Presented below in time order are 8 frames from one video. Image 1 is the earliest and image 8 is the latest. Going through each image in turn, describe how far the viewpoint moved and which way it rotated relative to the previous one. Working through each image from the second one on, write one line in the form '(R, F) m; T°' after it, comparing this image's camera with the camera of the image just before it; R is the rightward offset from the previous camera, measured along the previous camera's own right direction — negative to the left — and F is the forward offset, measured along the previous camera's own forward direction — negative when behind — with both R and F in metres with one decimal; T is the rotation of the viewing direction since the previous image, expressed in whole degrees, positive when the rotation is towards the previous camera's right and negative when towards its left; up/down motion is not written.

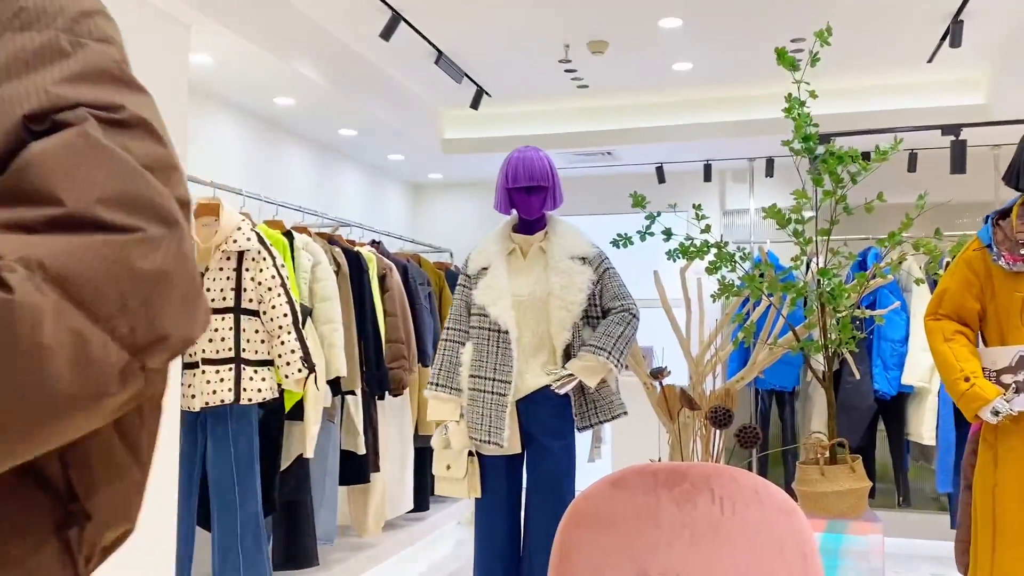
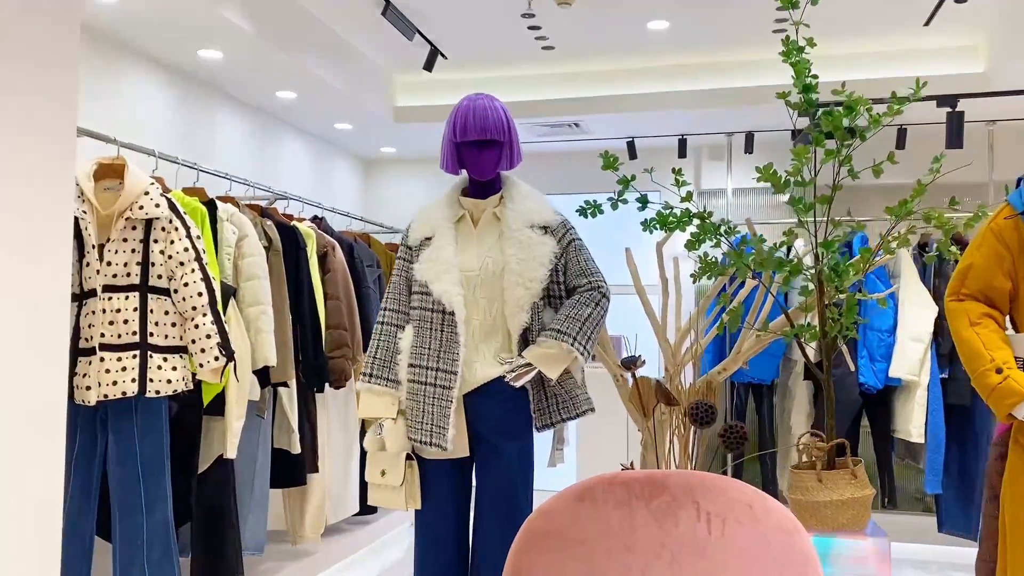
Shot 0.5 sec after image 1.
(0.0, +0.3) m; +2°
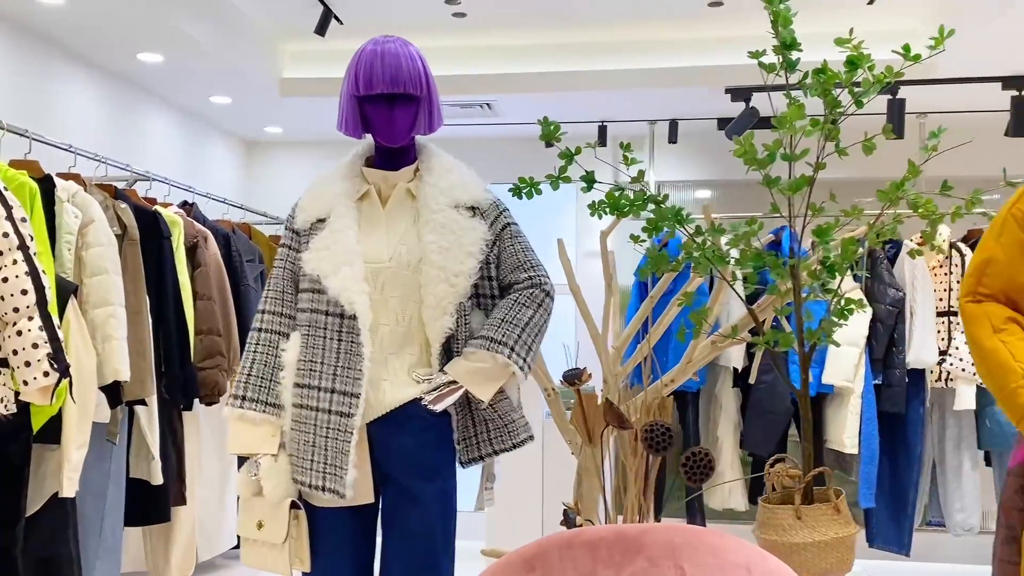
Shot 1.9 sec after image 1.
(0.0, +0.3) m; +7°
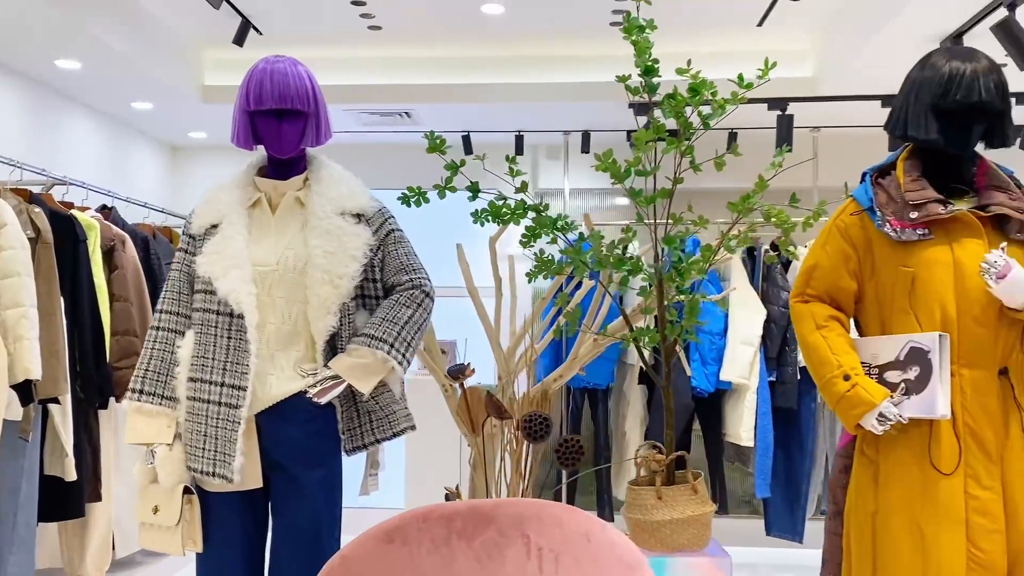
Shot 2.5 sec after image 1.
(+0.1, -0.1) m; +3°
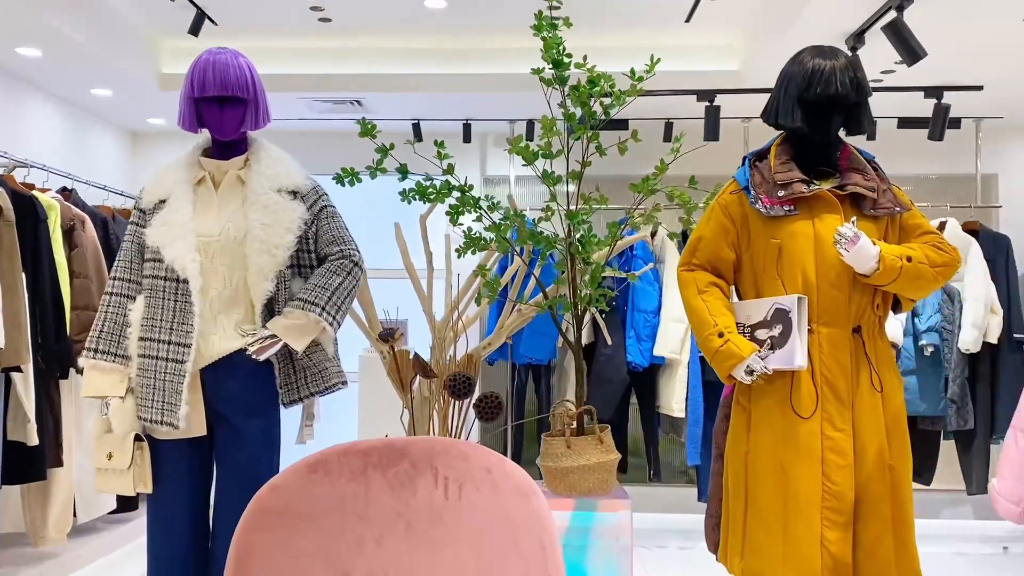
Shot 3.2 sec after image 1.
(+0.1, -0.2) m; +2°
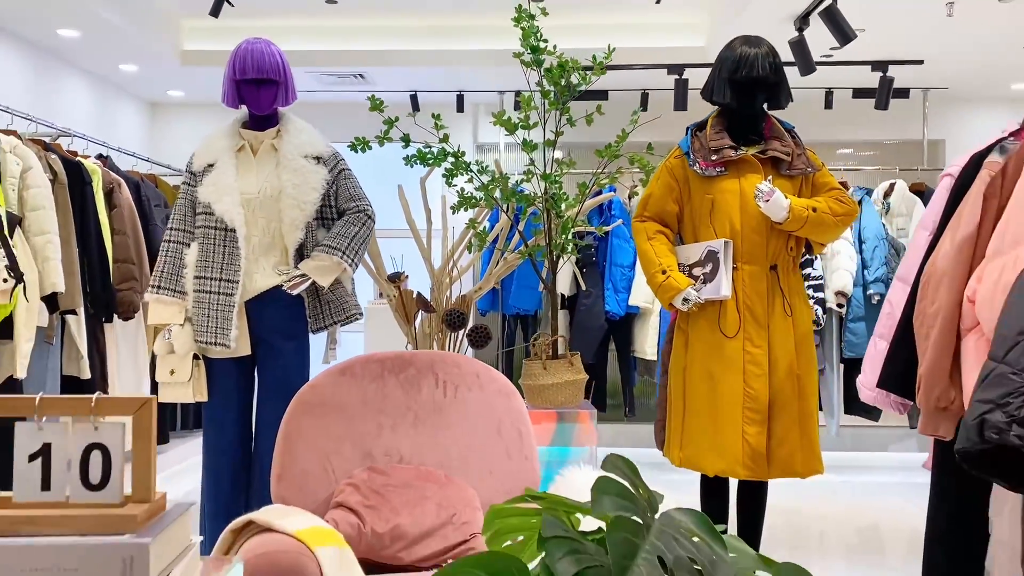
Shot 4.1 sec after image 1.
(0.0, -0.4) m; 0°
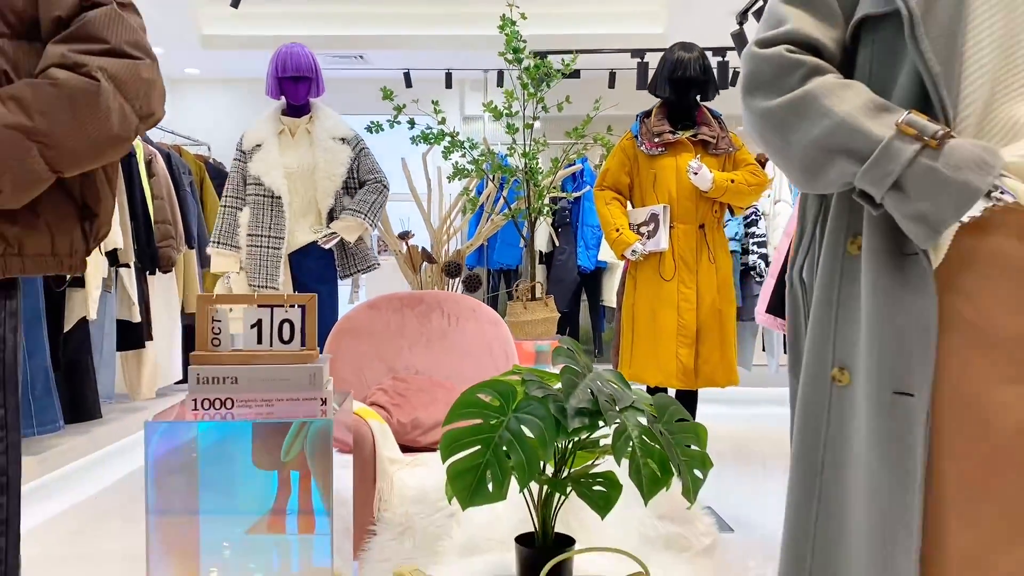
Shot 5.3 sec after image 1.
(0.0, -0.5) m; +1°
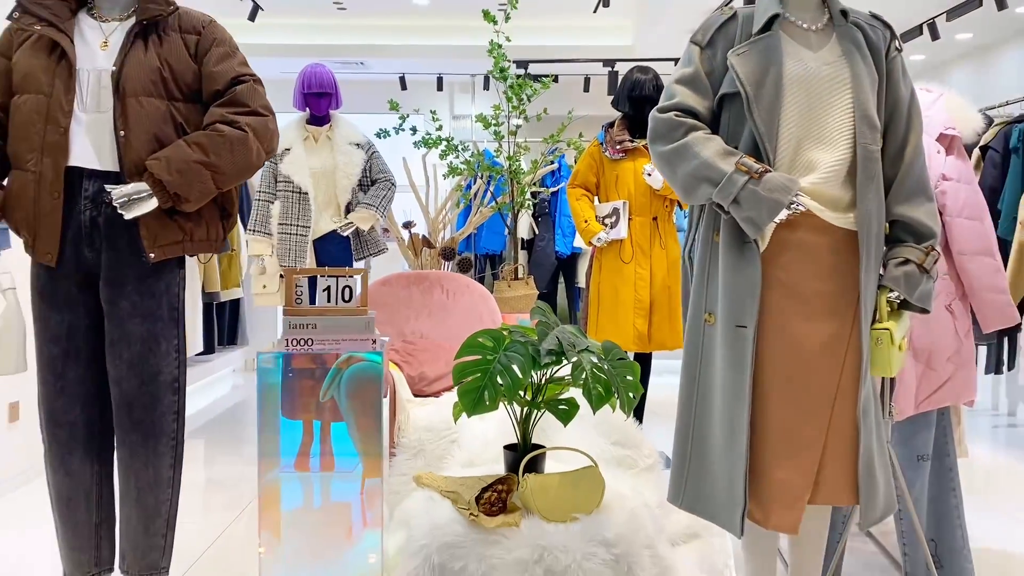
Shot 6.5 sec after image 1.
(0.0, -0.5) m; +1°
